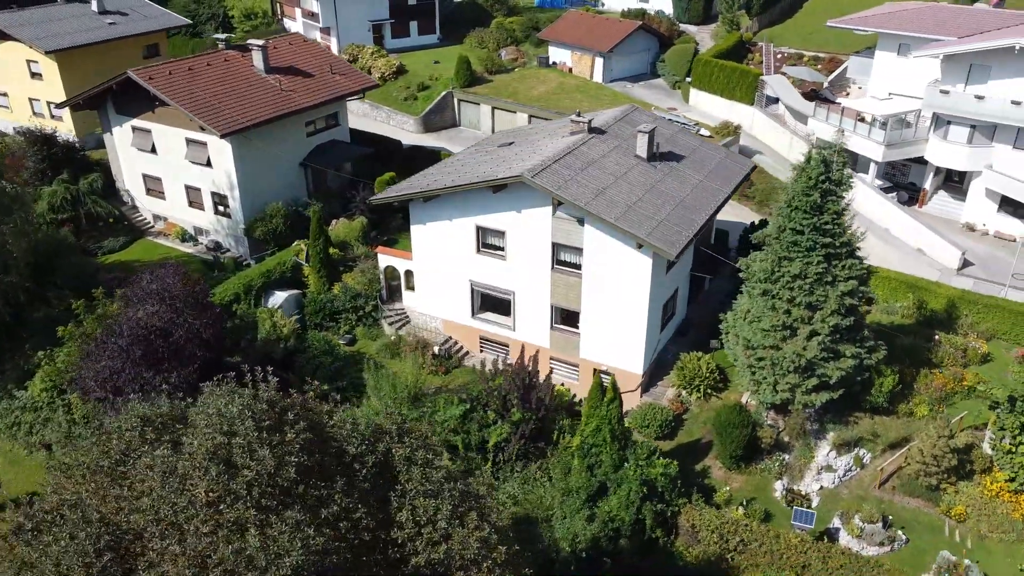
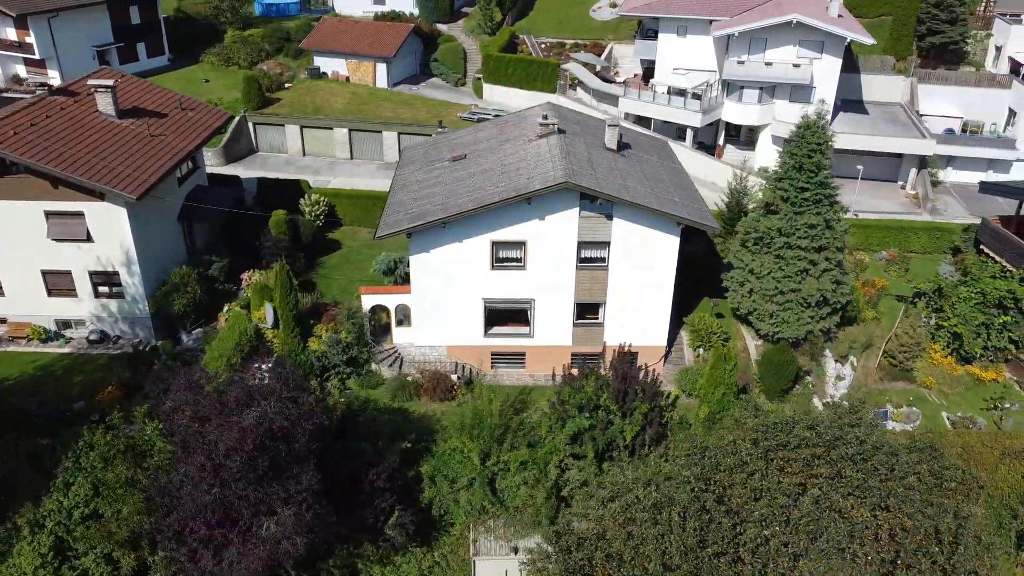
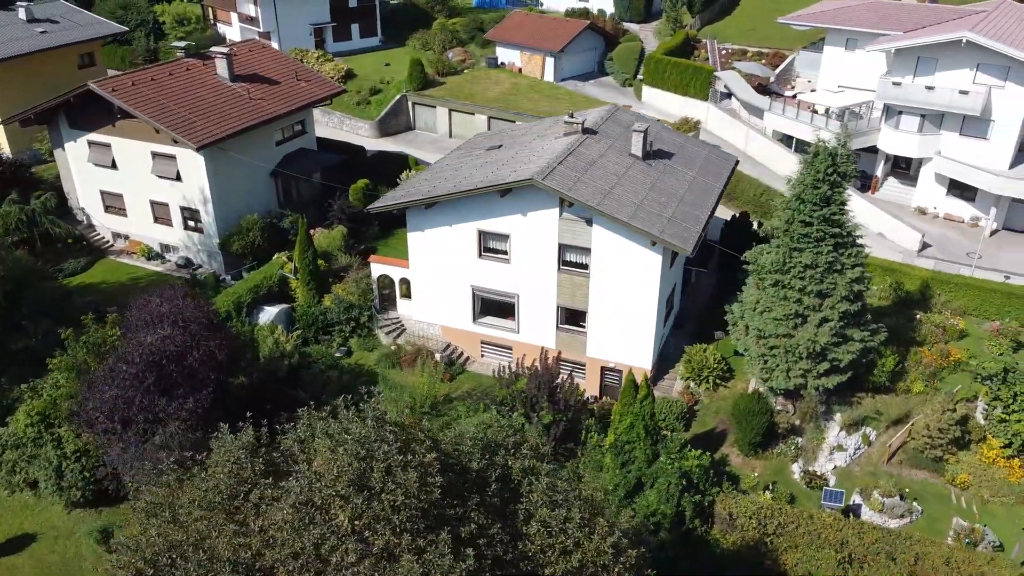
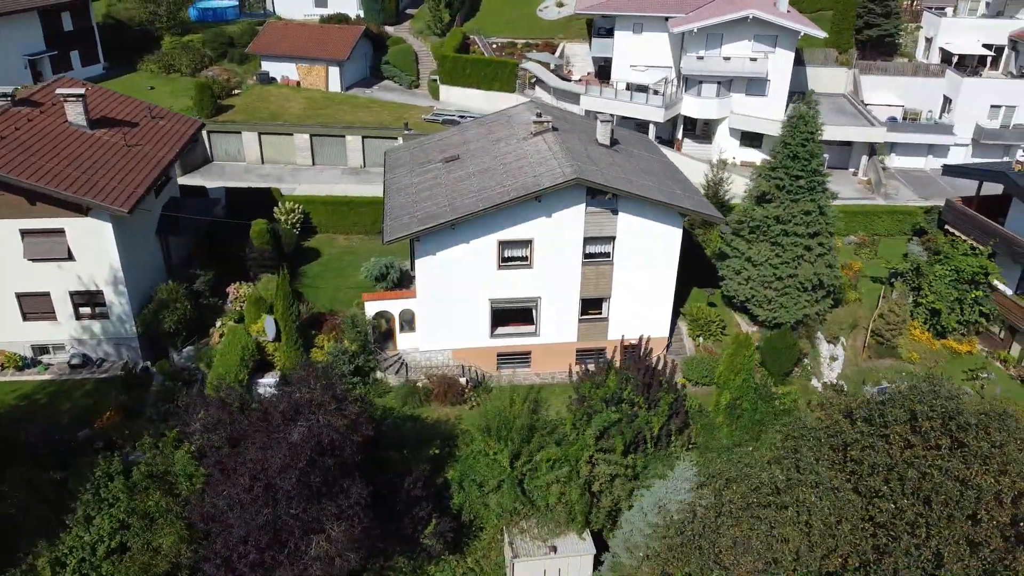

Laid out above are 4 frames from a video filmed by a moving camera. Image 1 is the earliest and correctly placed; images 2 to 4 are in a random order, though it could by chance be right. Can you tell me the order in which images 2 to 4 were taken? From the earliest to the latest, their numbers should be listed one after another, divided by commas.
3, 2, 4
